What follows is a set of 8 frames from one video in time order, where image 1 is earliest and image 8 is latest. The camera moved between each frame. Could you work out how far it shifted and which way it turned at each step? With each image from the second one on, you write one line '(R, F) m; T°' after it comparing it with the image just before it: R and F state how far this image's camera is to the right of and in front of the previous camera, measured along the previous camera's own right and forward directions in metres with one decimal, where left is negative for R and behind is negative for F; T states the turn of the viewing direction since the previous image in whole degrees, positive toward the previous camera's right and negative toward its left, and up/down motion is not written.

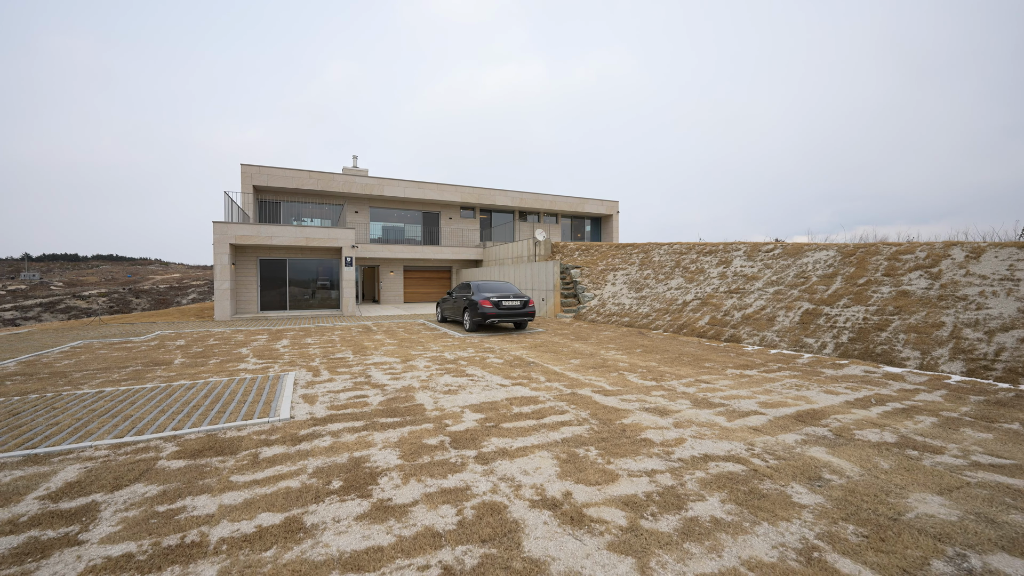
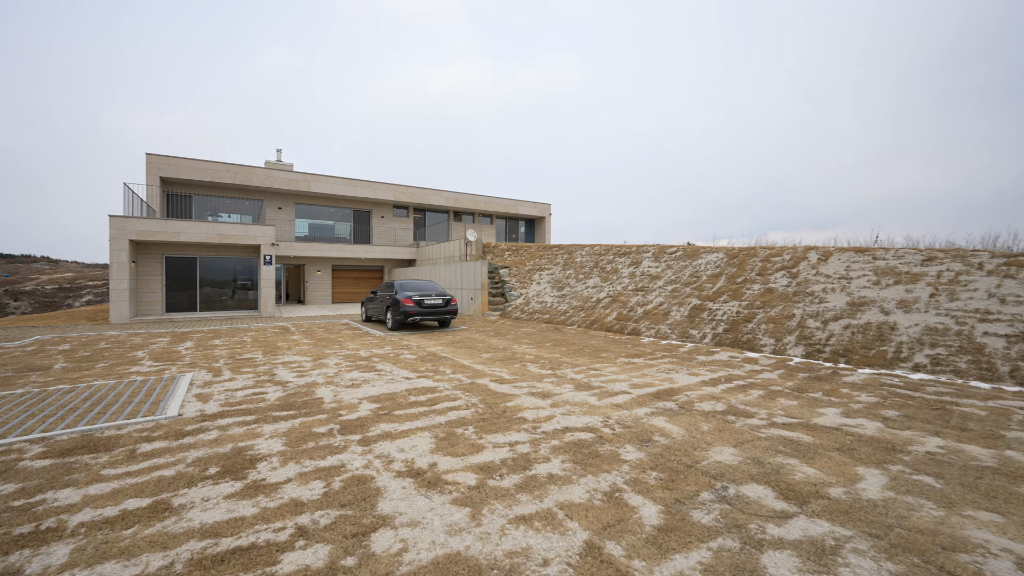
(+0.7, -0.6) m; +8°
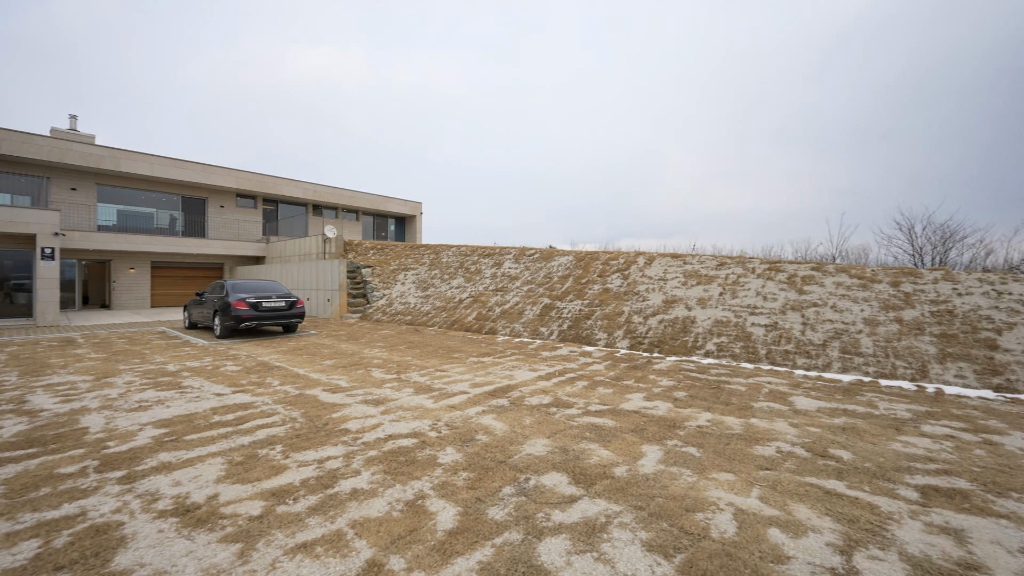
(+0.7, 0.0) m; +17°
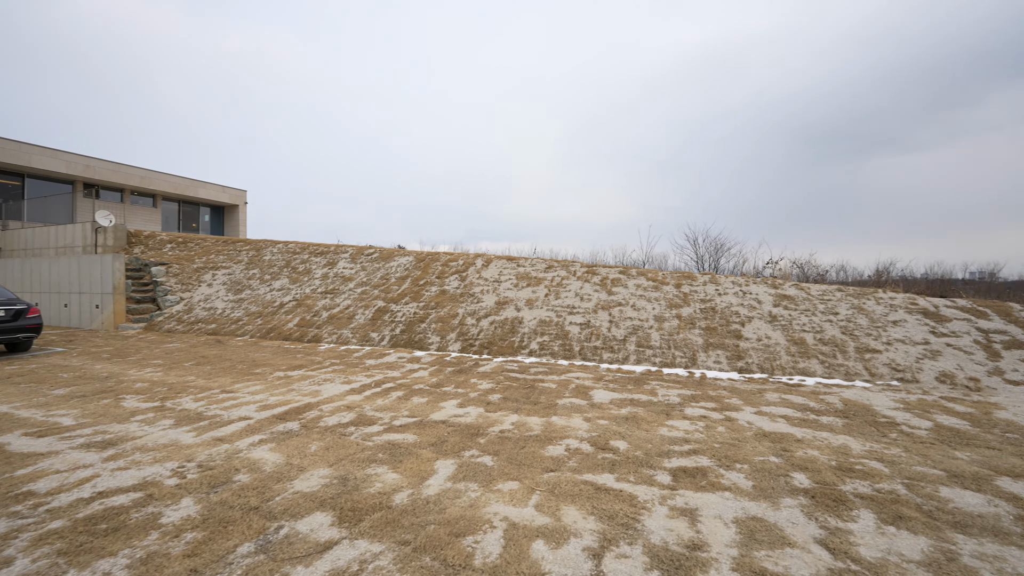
(+0.8, +0.3) m; +19°
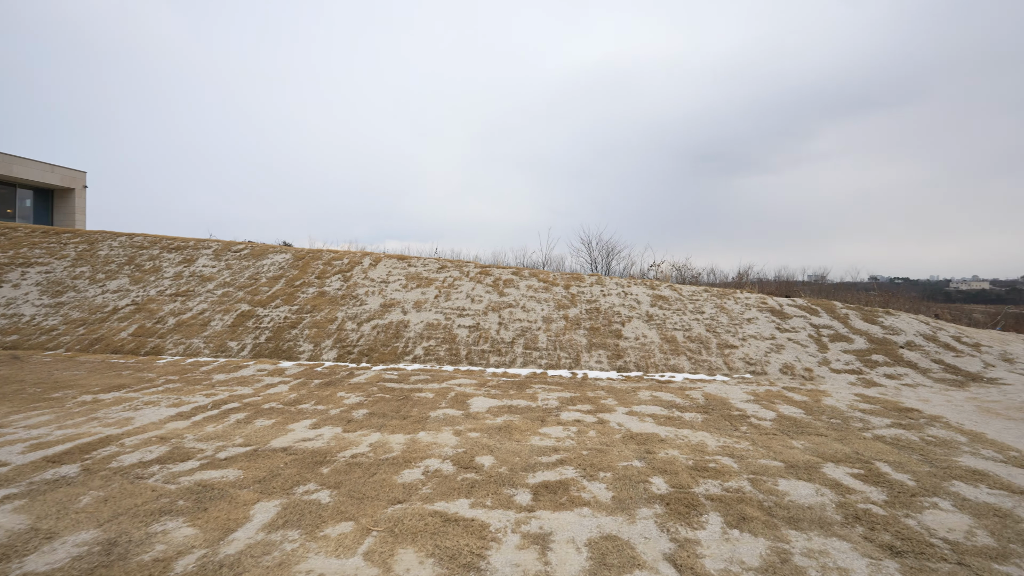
(+0.6, +0.5) m; +12°
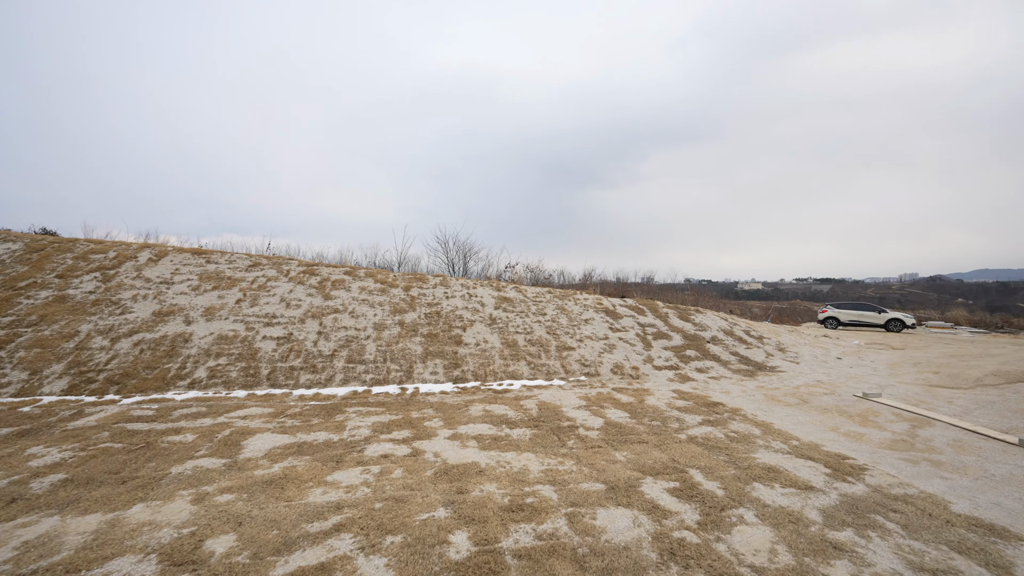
(+0.8, +0.9) m; +18°
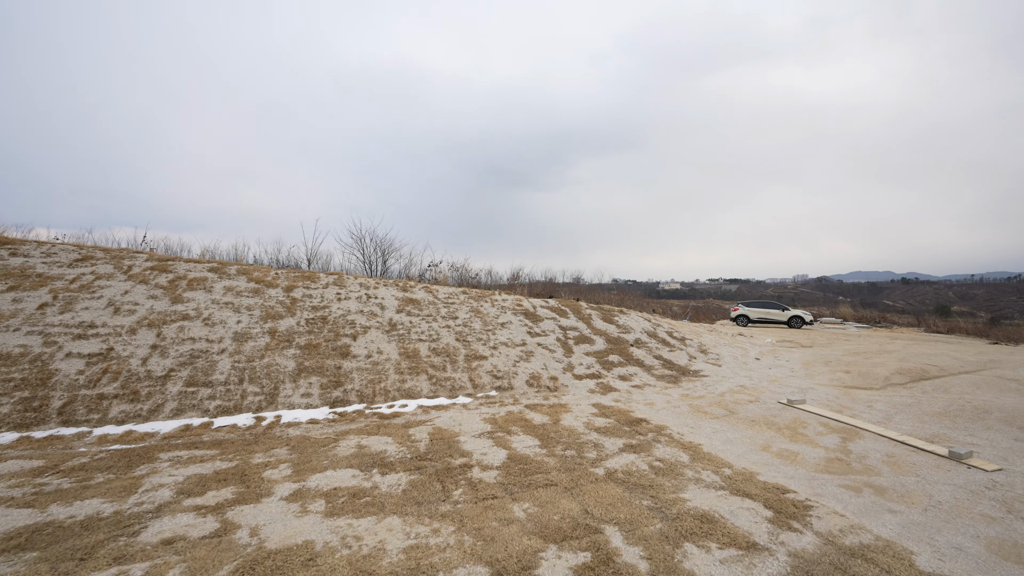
(+0.6, +1.2) m; +9°
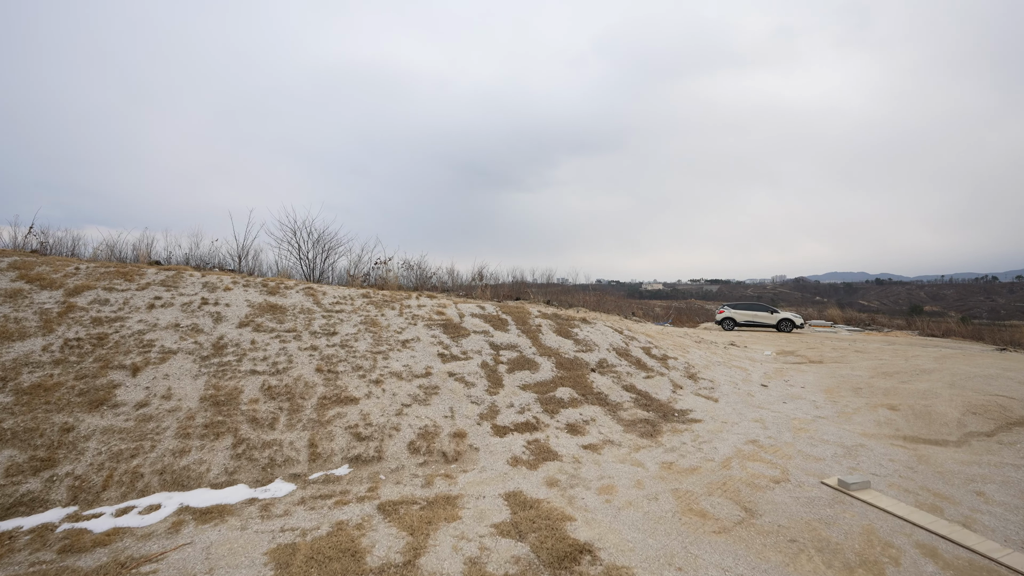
(+1.2, +2.8) m; +2°
